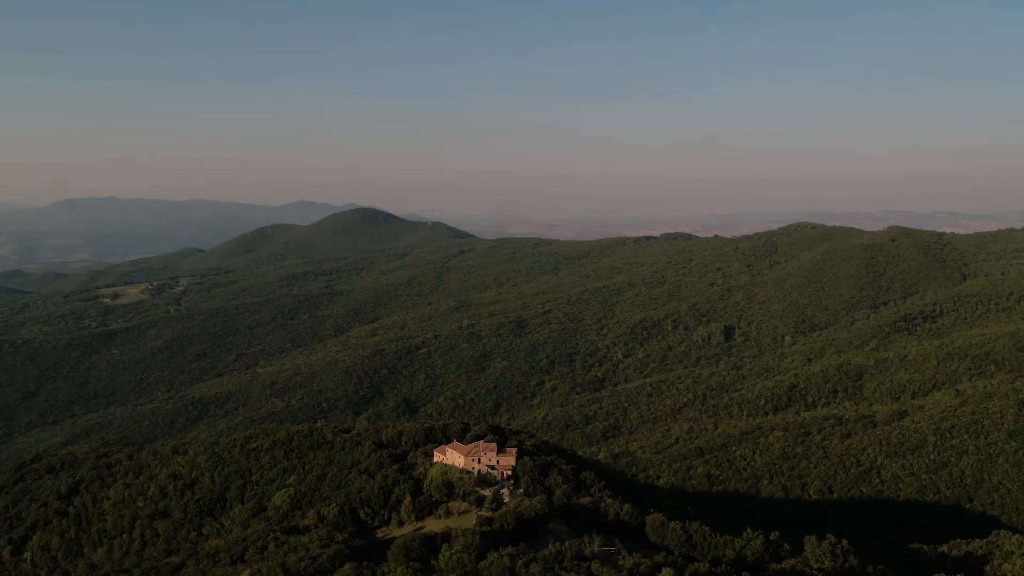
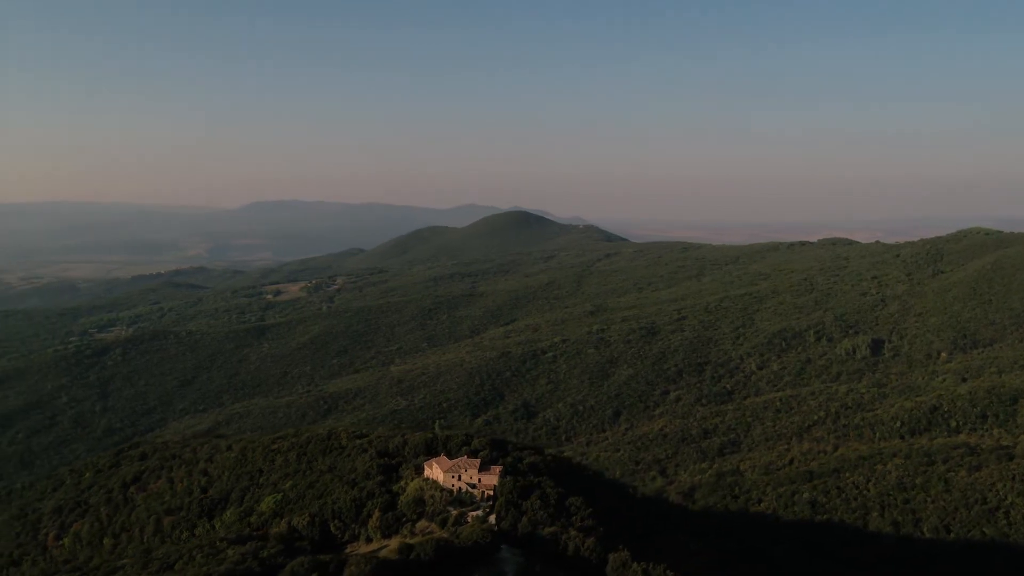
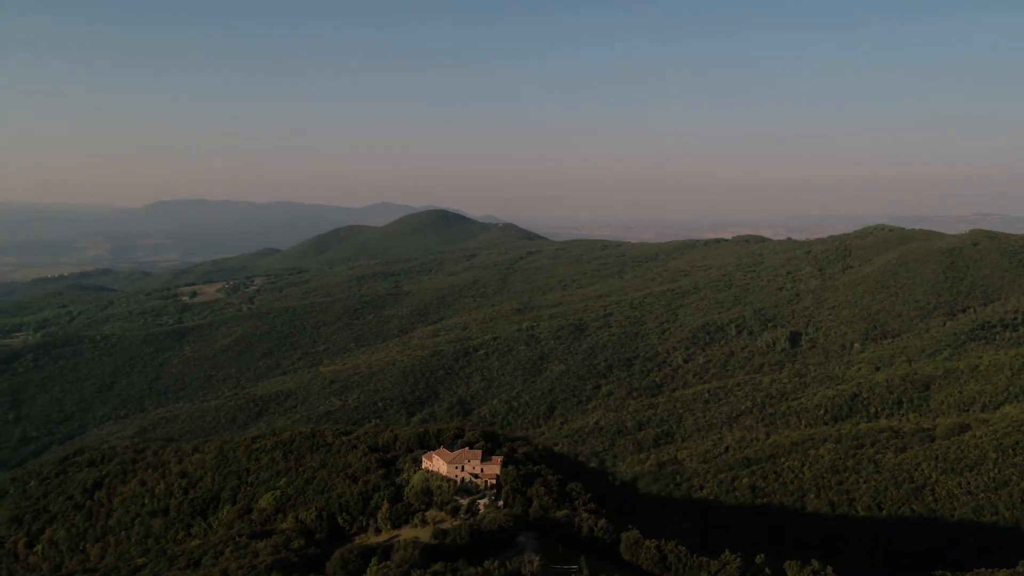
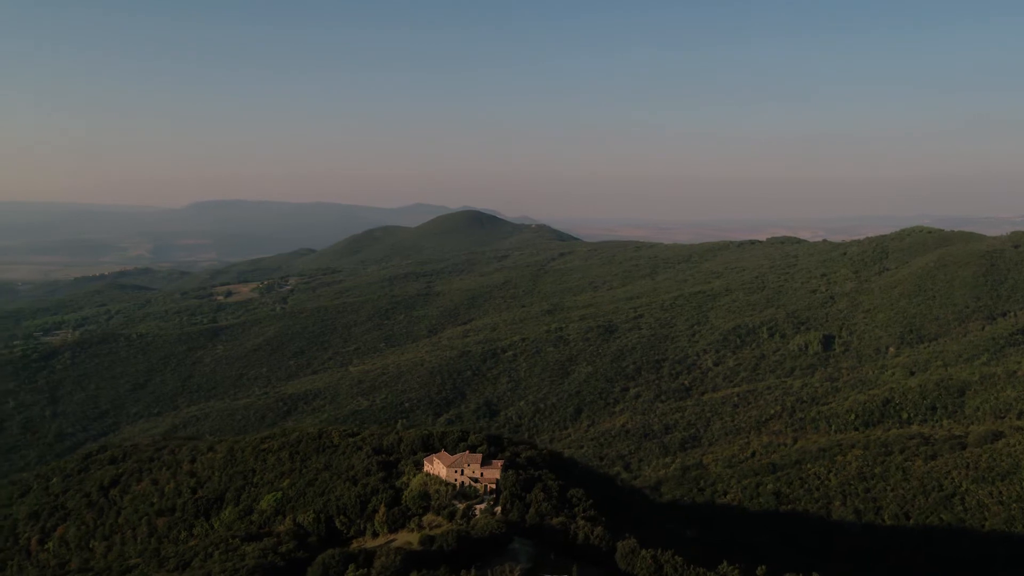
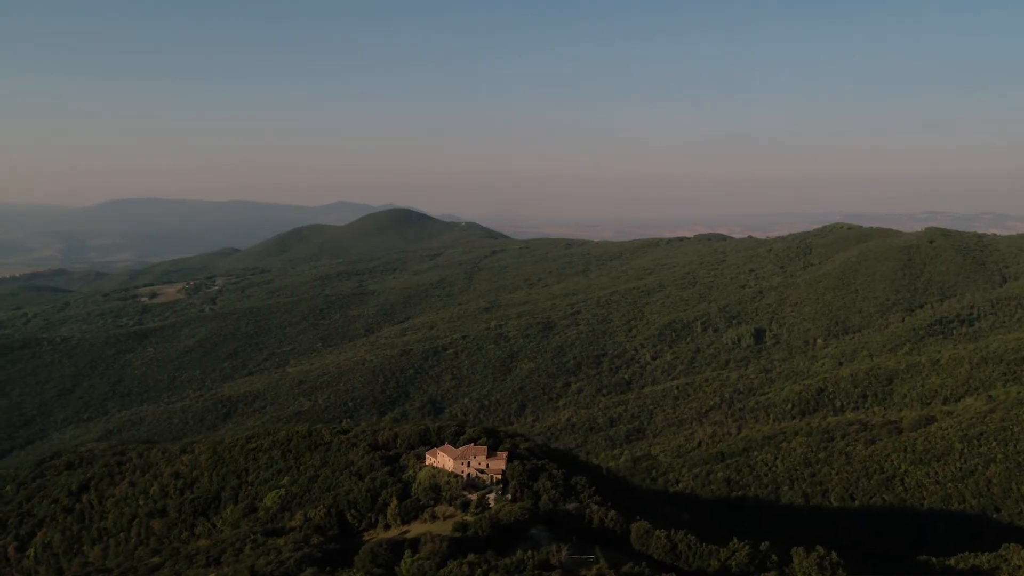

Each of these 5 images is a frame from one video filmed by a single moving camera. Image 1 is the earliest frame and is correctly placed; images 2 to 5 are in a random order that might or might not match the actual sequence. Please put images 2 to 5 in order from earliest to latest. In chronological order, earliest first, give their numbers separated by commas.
5, 3, 4, 2
